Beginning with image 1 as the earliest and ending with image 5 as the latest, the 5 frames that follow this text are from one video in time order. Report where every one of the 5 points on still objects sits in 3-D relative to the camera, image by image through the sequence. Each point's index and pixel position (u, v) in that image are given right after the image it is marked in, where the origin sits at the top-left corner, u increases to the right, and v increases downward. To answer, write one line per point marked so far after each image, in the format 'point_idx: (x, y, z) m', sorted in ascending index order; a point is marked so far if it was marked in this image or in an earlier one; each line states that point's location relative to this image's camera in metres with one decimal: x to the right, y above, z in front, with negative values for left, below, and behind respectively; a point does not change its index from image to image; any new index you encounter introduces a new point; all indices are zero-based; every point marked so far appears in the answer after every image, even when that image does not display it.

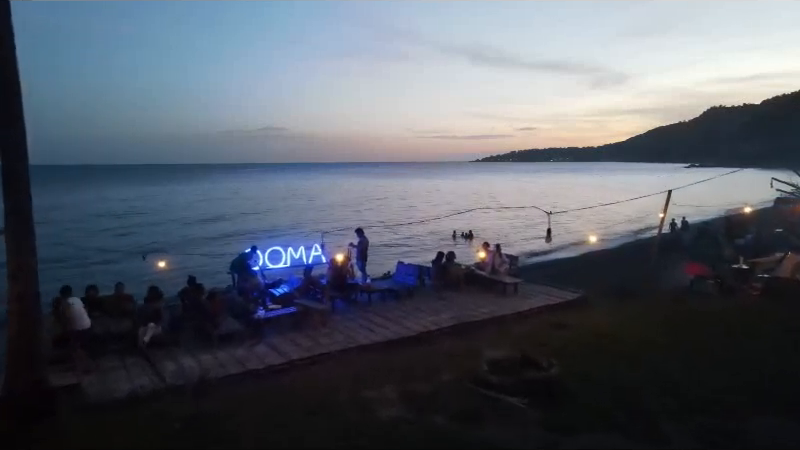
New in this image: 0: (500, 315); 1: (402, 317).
0: (+2.5, -2.3, +13.5) m
1: (0.0, -2.3, +13.5) m
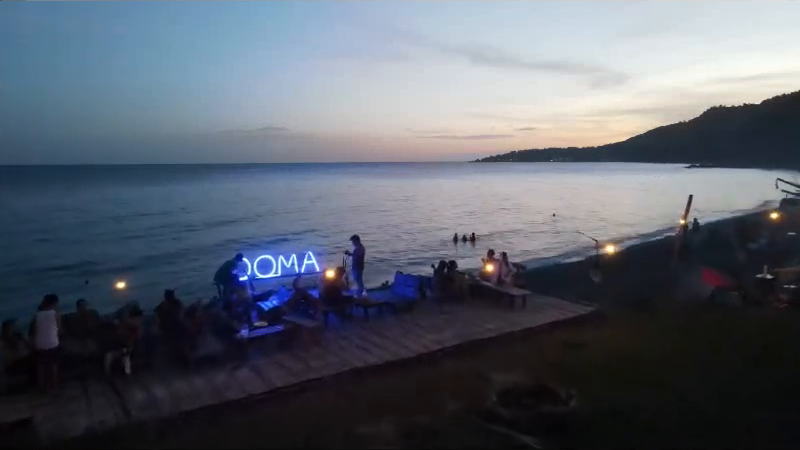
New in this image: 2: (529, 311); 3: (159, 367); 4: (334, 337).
0: (+2.5, -2.5, +12.3) m
1: (0.0, -2.5, +12.3) m
2: (+3.4, -2.2, +13.9) m
3: (-4.6, -2.7, +10.3) m
4: (-1.5, -2.5, +11.9) m
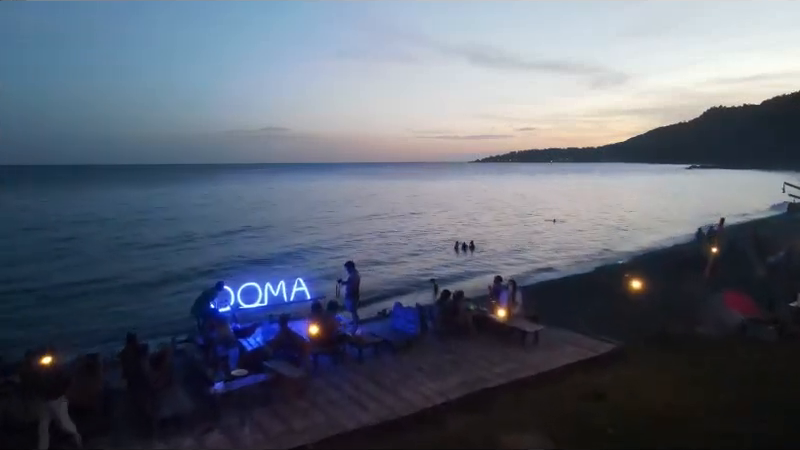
0: (+2.4, -3.1, +10.9) m
1: (0.0, -3.1, +10.8) m
2: (+3.3, -2.9, +12.4) m
3: (-4.7, -3.4, +8.8) m
4: (-1.5, -3.1, +10.4) m
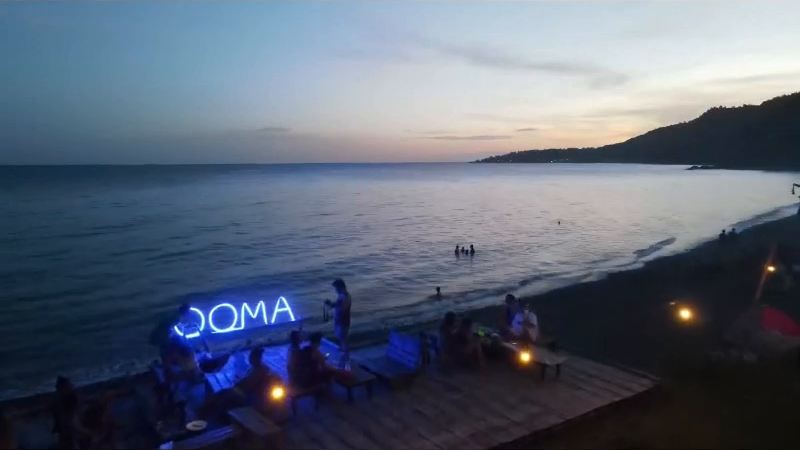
0: (+2.4, -3.4, +8.9) m
1: (-0.1, -3.4, +8.9) m
2: (+3.3, -3.1, +10.5) m
3: (-4.7, -3.6, +6.9) m
4: (-1.5, -3.4, +8.5) m
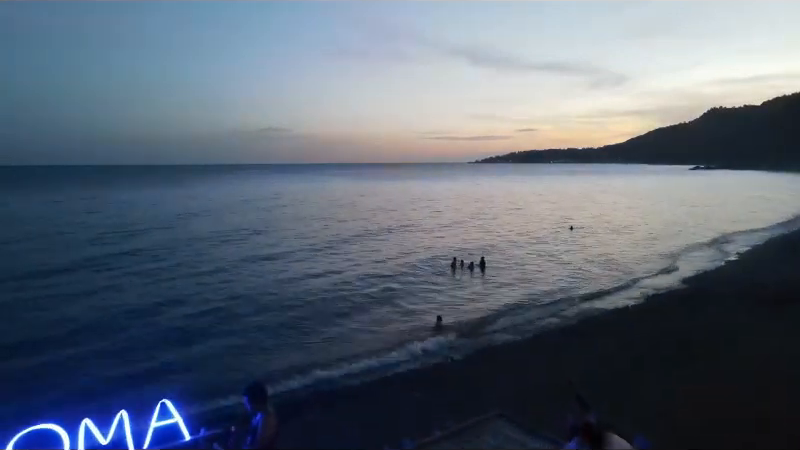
0: (+2.1, -4.0, +3.2) m
1: (-0.3, -4.0, +3.1) m
2: (+3.0, -3.7, +4.7) m
3: (-5.0, -4.3, +1.1) m
4: (-1.8, -4.0, +2.7) m
